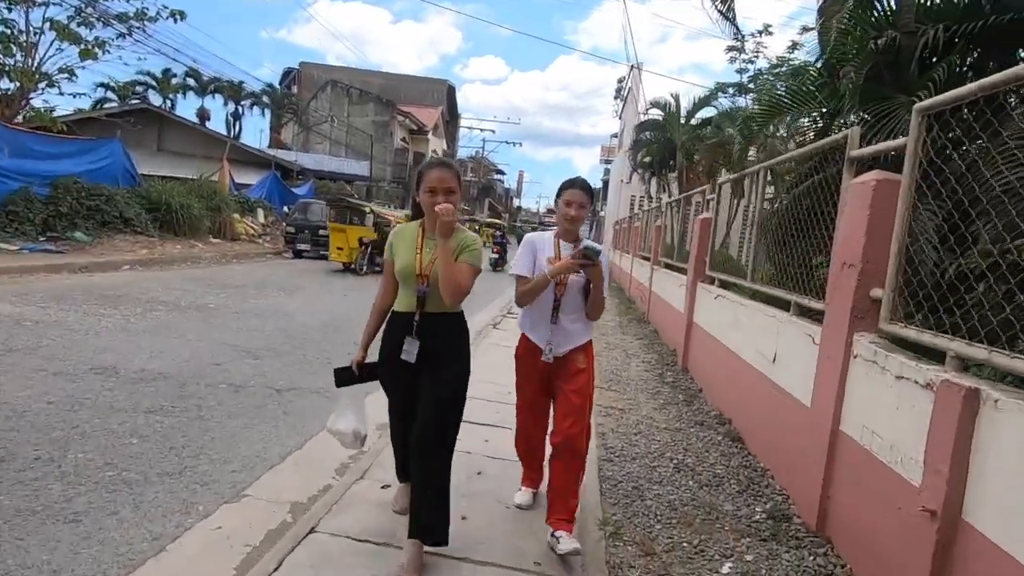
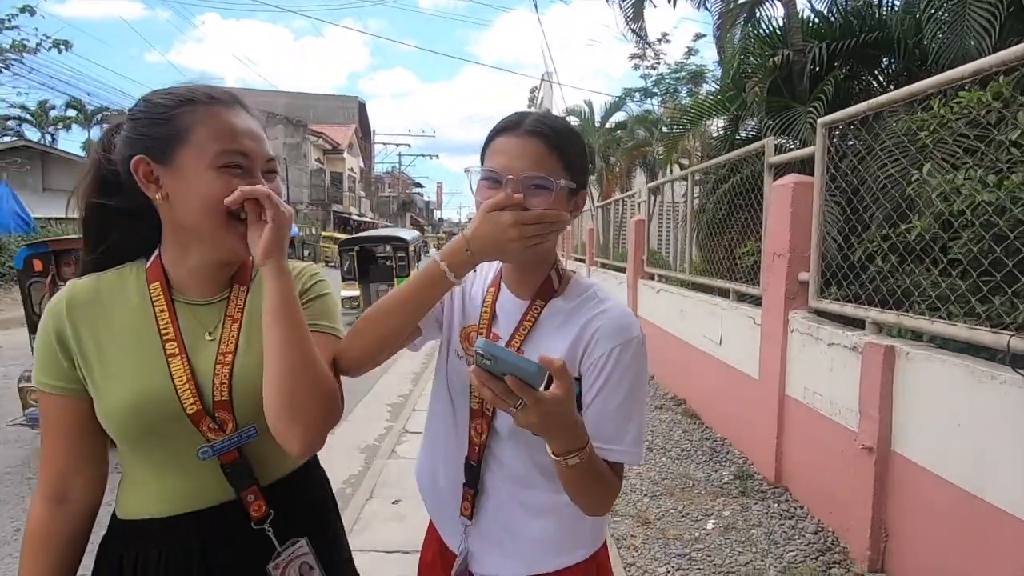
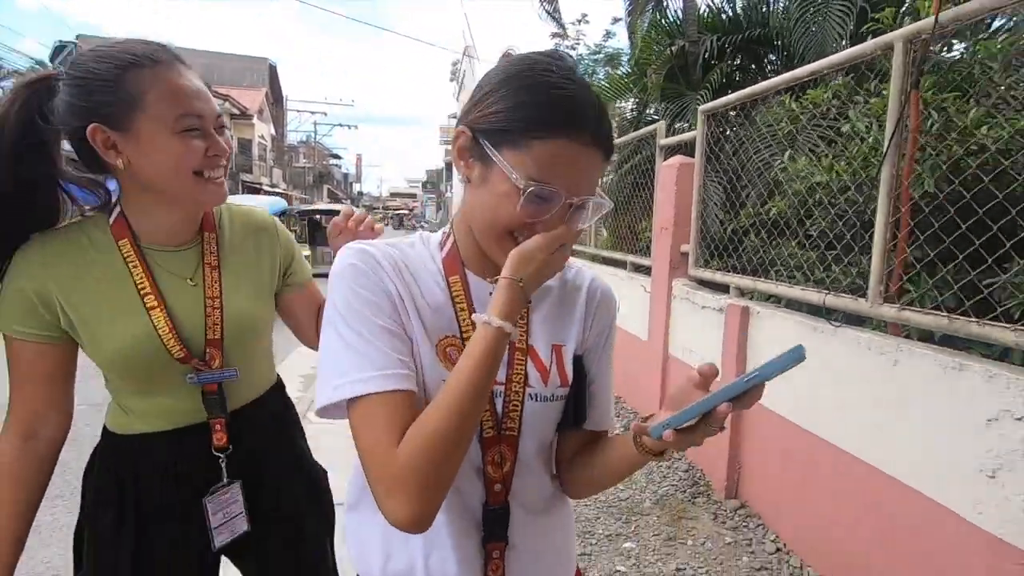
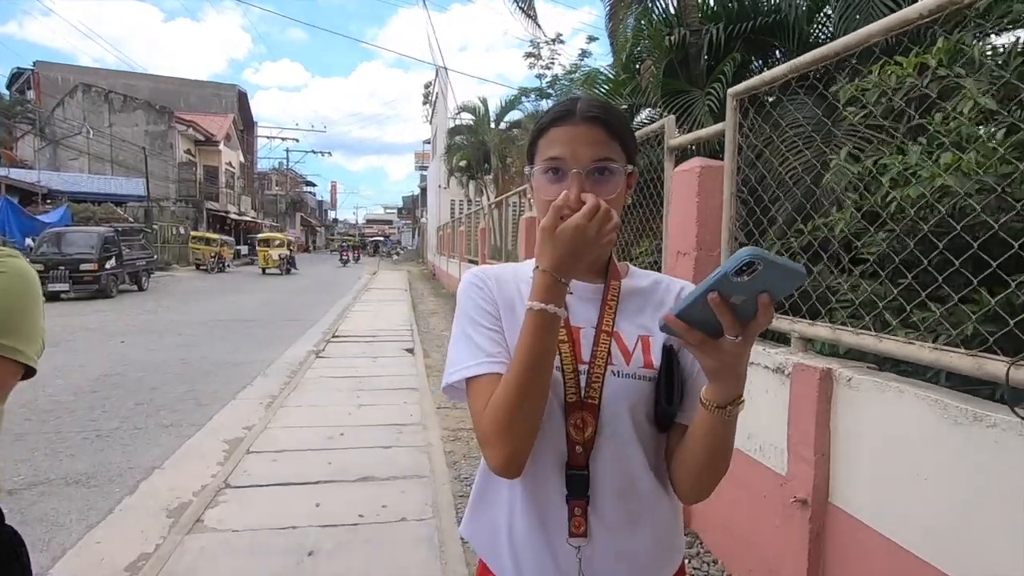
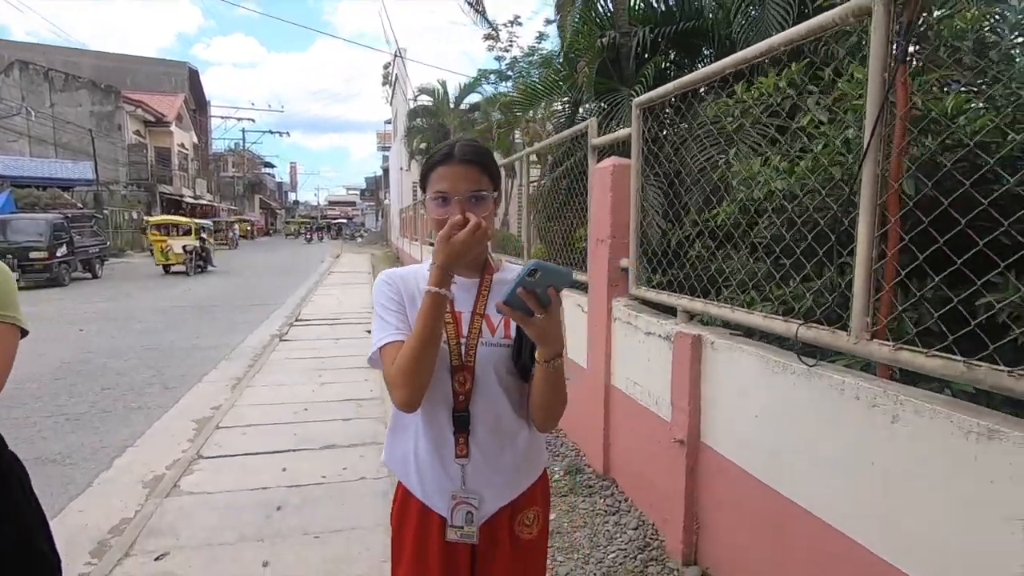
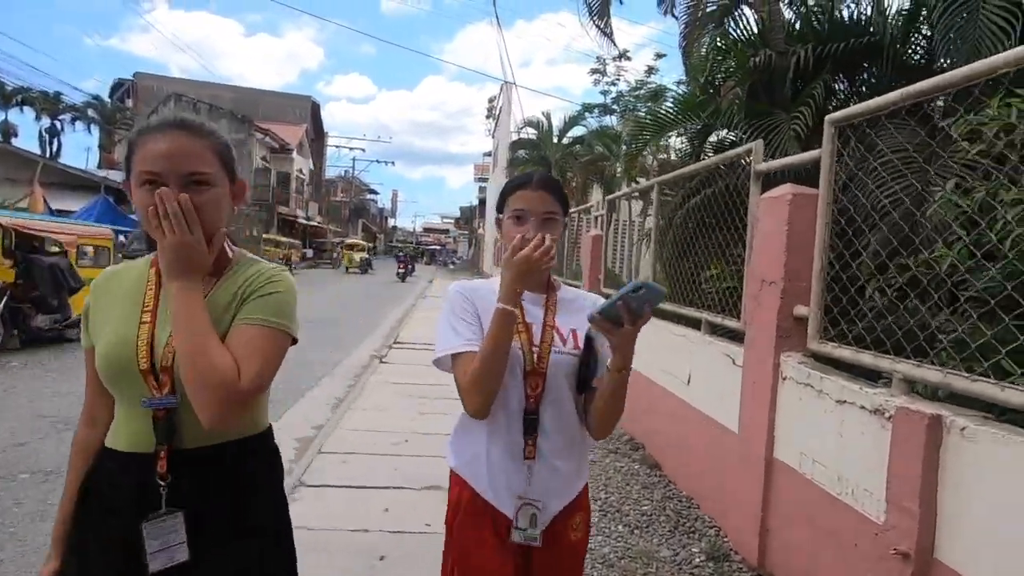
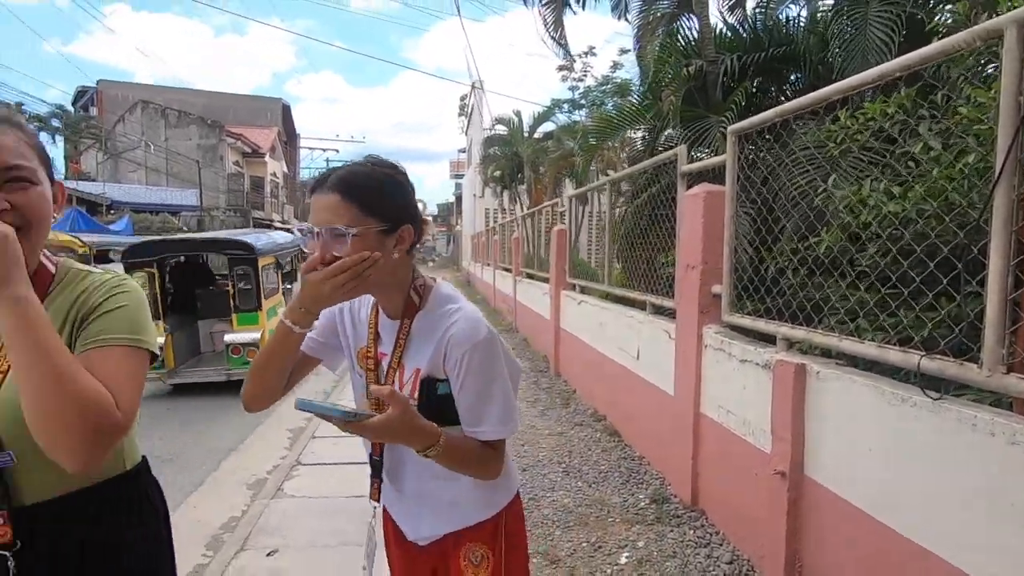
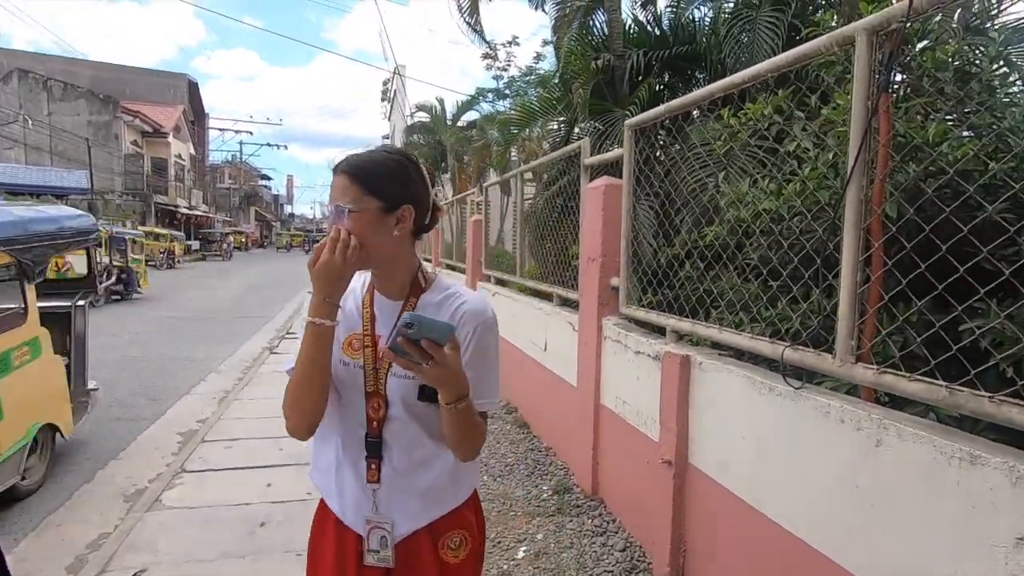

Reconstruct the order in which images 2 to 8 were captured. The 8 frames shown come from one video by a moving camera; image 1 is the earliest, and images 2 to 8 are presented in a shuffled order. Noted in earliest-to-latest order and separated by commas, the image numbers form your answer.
6, 4, 5, 8, 7, 2, 3
